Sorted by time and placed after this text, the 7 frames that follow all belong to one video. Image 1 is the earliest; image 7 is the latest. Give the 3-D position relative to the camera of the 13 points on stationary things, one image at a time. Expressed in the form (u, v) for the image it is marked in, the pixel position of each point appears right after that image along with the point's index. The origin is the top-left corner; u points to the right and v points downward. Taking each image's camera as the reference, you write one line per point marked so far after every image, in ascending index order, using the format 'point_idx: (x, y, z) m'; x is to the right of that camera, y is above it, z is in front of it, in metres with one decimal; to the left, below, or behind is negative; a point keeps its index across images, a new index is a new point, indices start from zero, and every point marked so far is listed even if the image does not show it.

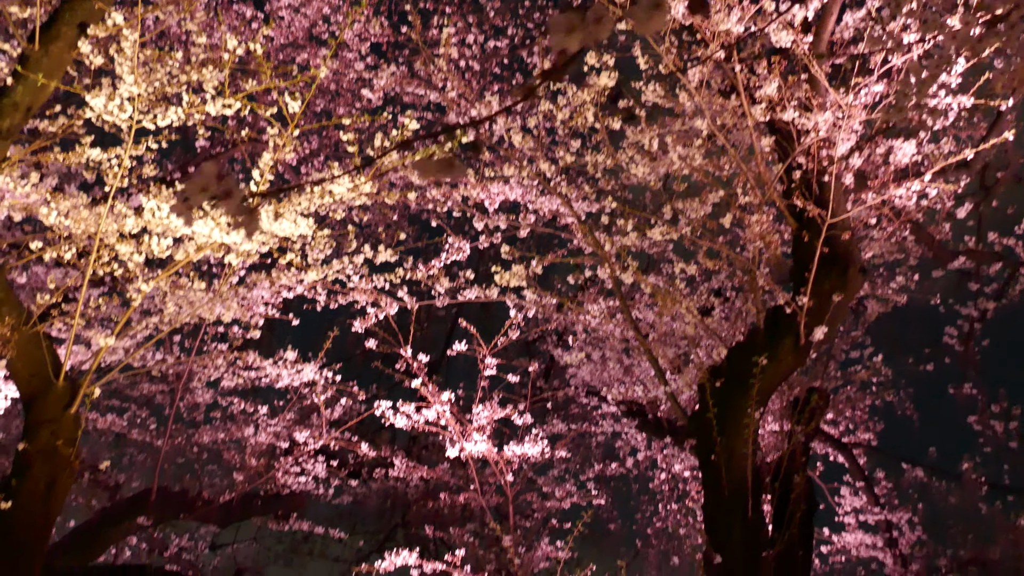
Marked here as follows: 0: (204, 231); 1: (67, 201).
0: (-1.7, +0.3, +6.4) m
1: (-2.7, +0.5, +6.7) m
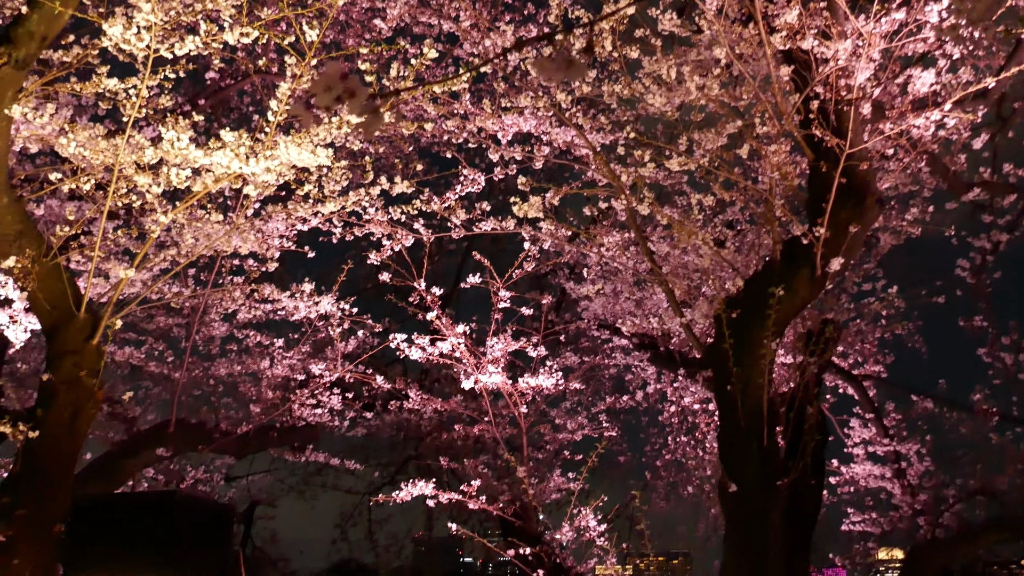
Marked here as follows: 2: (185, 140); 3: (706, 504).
0: (-1.6, +0.7, +6.4) m
1: (-2.6, +0.9, +6.7) m
2: (-1.8, +0.8, +6.4) m
3: (+2.8, -3.1, +15.7) m
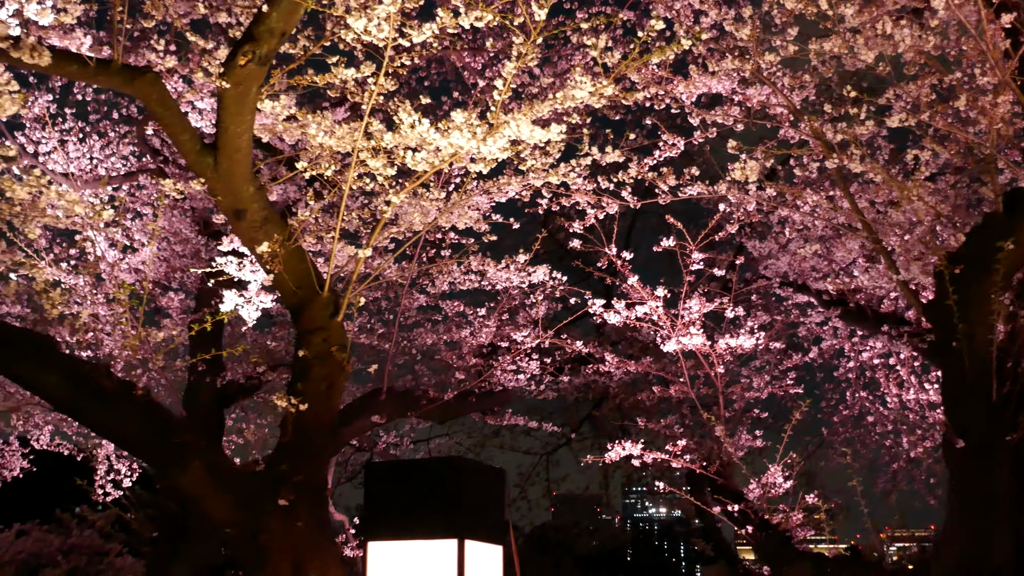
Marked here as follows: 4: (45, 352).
0: (-0.3, +0.9, +6.7) m
1: (-1.2, +1.1, +7.0) m
2: (-0.5, +1.0, +6.7) m
3: (+5.3, -2.4, +15.5) m
4: (-2.5, -0.3, +5.8) m
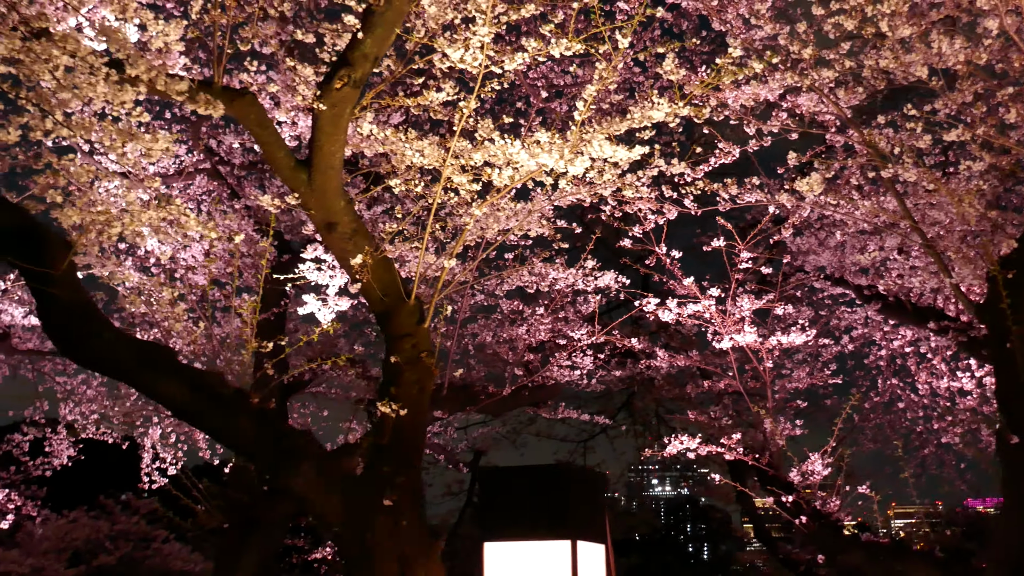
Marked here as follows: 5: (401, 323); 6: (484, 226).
0: (+0.2, +0.8, +7.1) m
1: (-0.7, +1.0, +7.4) m
2: (0.0, +0.9, +7.1) m
3: (+5.9, -2.3, +15.9) m
4: (-2.0, -0.4, +6.2) m
5: (-0.7, -0.2, +7.3) m
6: (-0.2, +0.5, +8.3) m
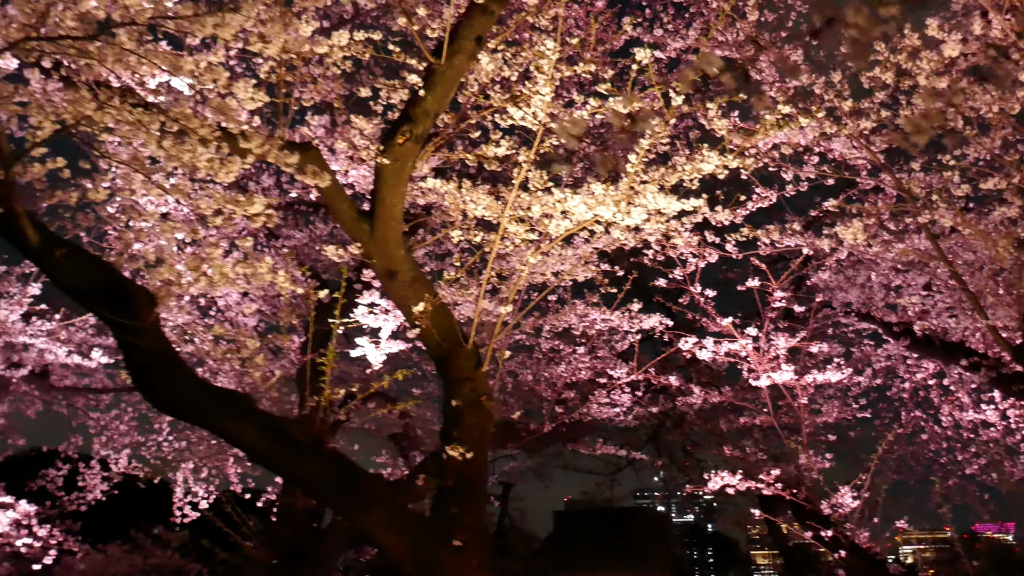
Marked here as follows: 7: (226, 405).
0: (+0.6, +0.5, +7.4) m
1: (-0.3, +0.7, +7.7) m
2: (+0.4, +0.6, +7.4) m
3: (+6.3, -2.8, +16.1) m
4: (-1.6, -0.7, +6.5) m
5: (-0.4, -0.6, +7.6) m
6: (+0.2, +0.1, +8.6) m
7: (-1.7, -0.7, +6.4) m
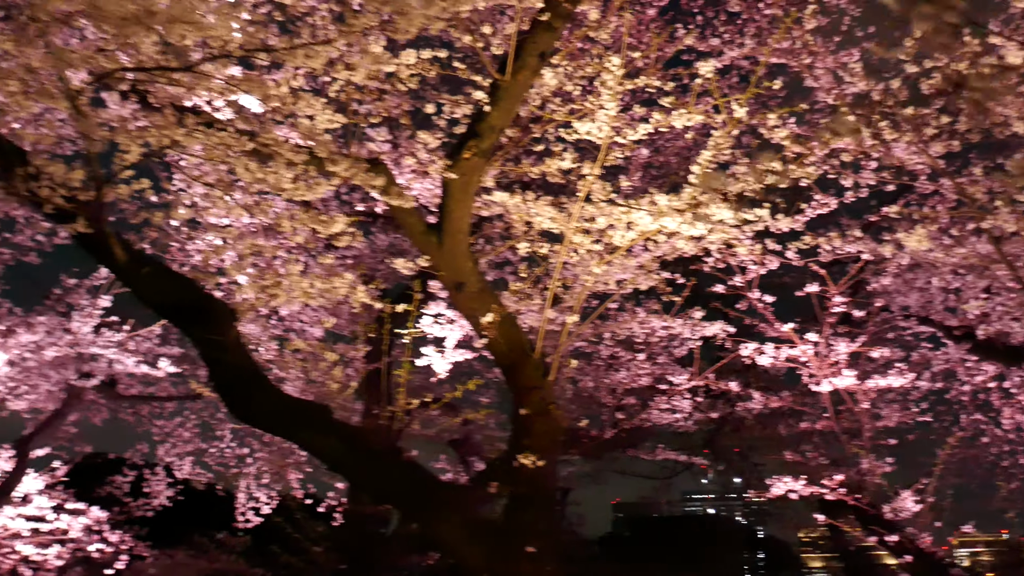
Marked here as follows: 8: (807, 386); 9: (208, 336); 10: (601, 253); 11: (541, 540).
0: (+1.0, +0.5, +7.5) m
1: (+0.2, +0.6, +7.9) m
2: (+0.8, +0.5, +7.5) m
3: (+7.2, -2.8, +16.0) m
4: (-1.2, -0.8, +6.7) m
5: (+0.1, -0.6, +7.7) m
6: (+0.7, +0.1, +8.7) m
7: (-1.2, -0.8, +6.6) m
8: (+2.9, -1.0, +11.0) m
9: (-1.8, -0.3, +6.5) m
10: (+0.7, +0.3, +8.4) m
11: (+0.2, -1.6, +7.0) m
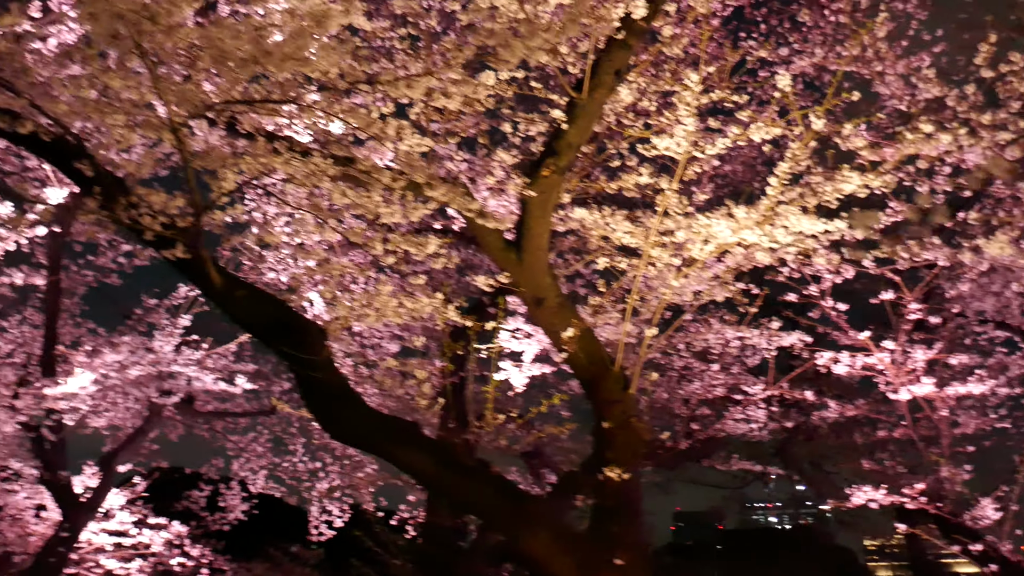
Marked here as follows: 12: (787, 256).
0: (+1.6, +0.4, +7.6) m
1: (+0.7, +0.5, +8.0) m
2: (+1.4, +0.5, +7.6) m
3: (+8.2, -2.8, +15.7) m
4: (-0.6, -0.9, +6.9) m
5: (+0.7, -0.7, +7.8) m
6: (+1.3, 0.0, +8.8) m
7: (-0.7, -0.9, +6.8) m
8: (+3.7, -1.1, +10.9) m
9: (-1.3, -0.4, +6.6) m
10: (+1.3, +0.2, +8.5) m
11: (+0.7, -1.7, +7.1) m
12: (+2.2, +0.2, +8.6) m
